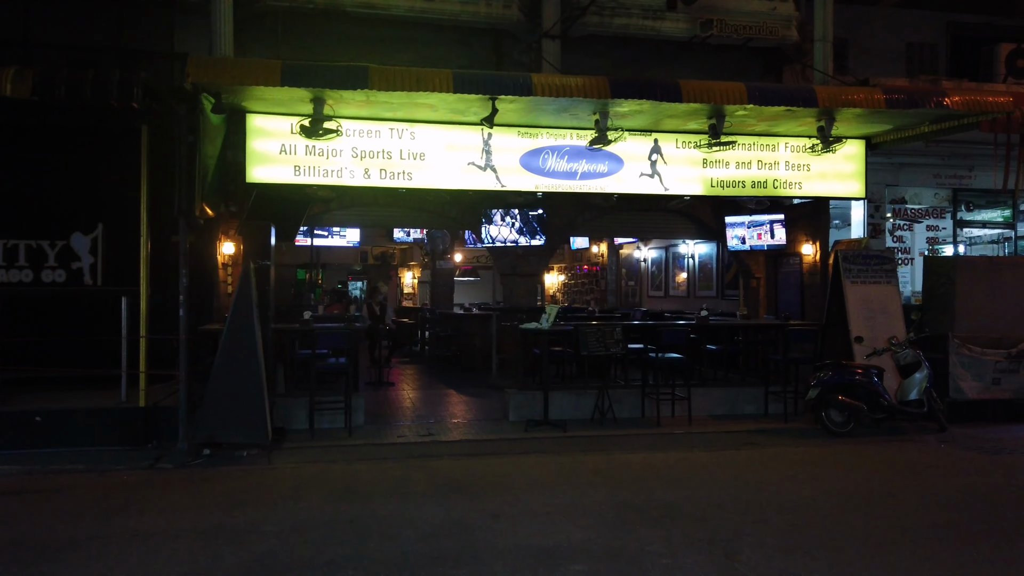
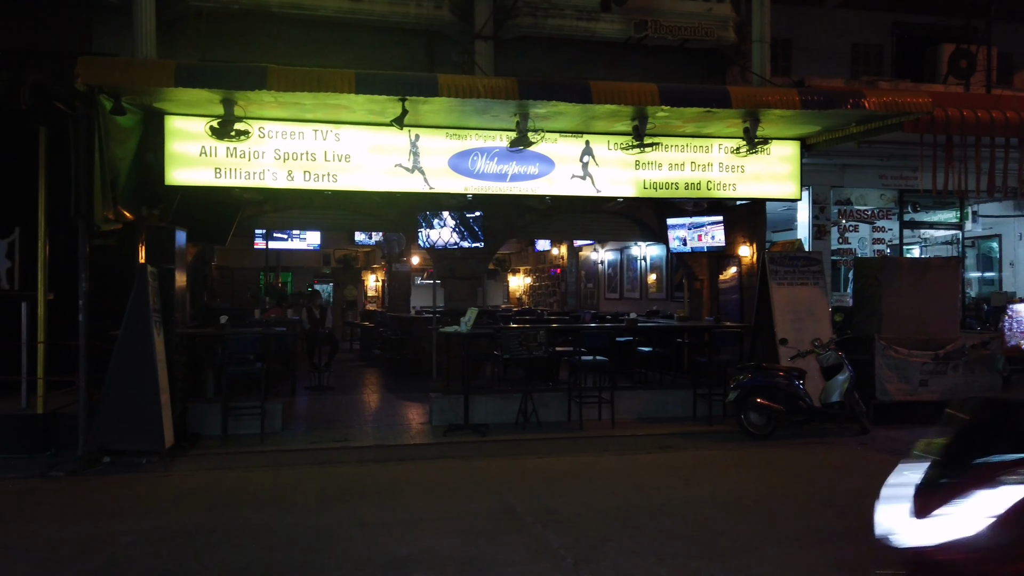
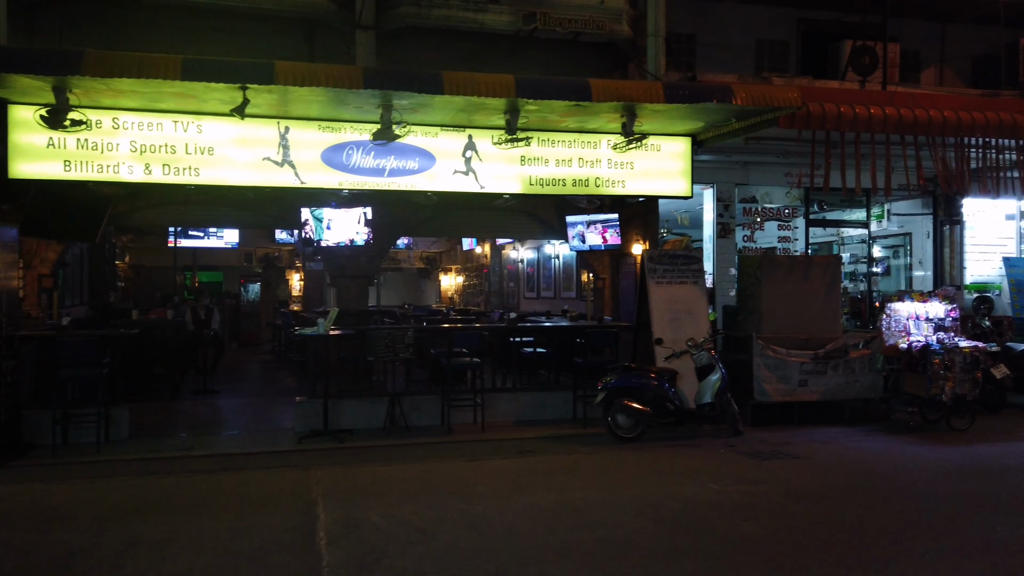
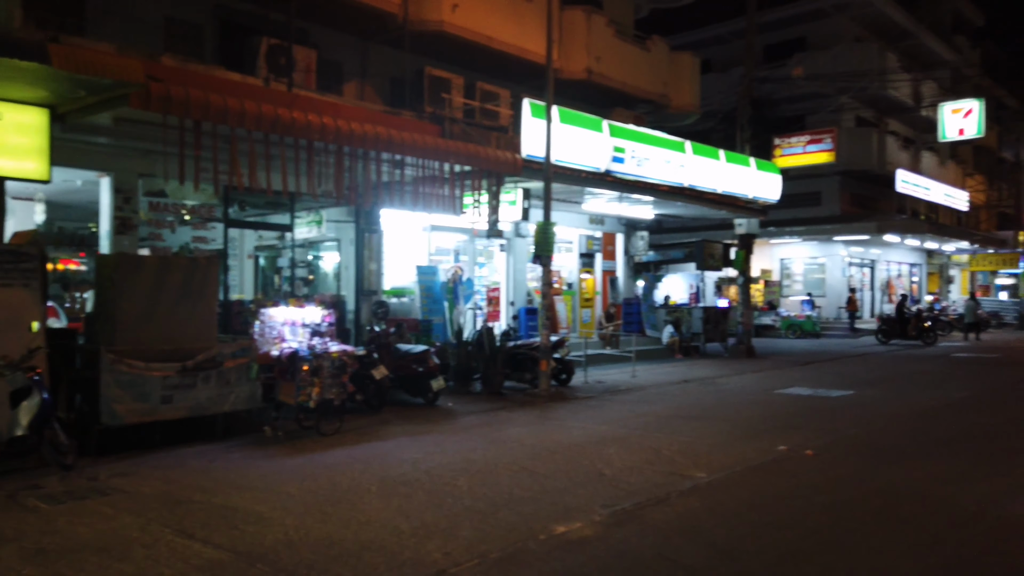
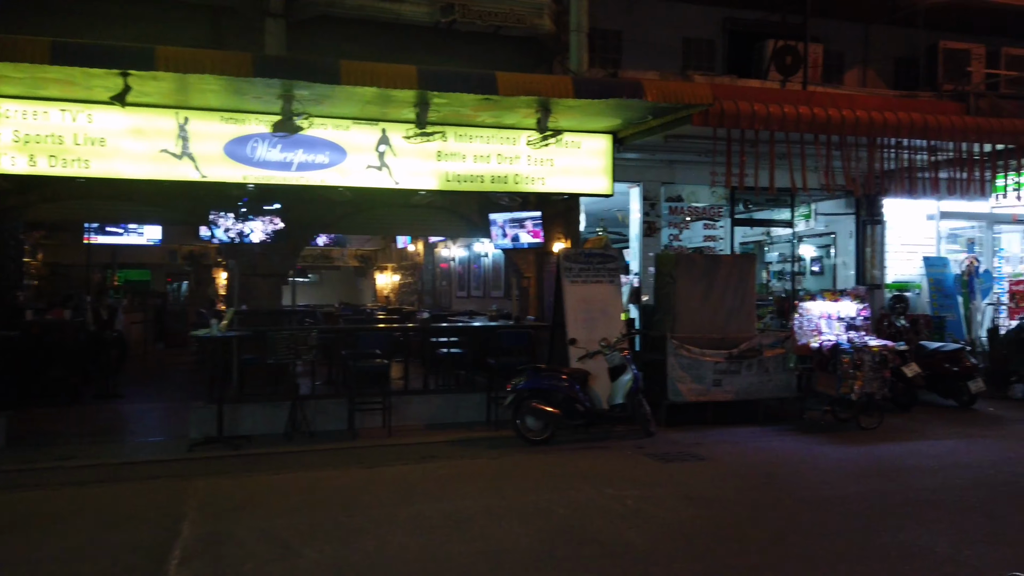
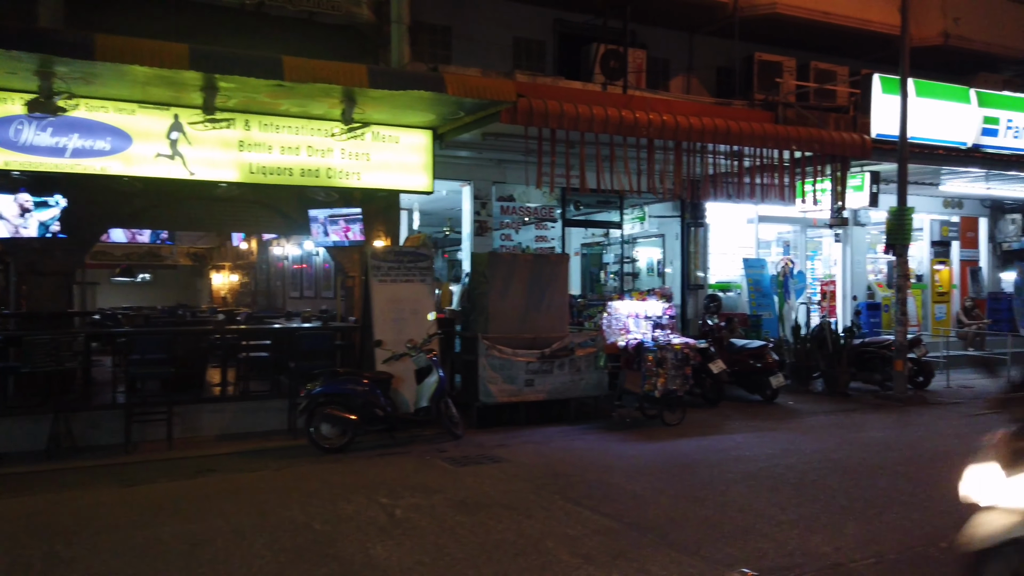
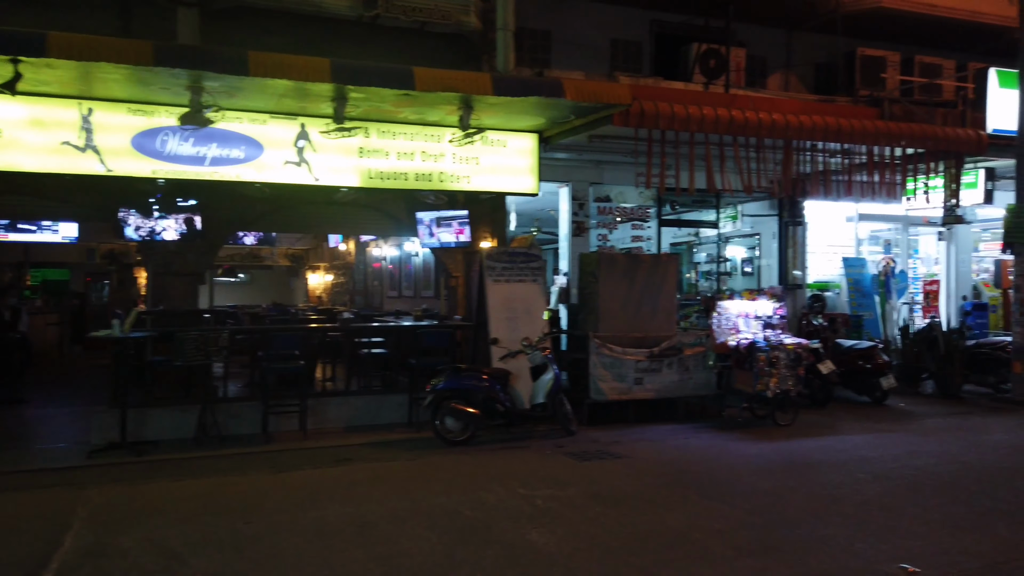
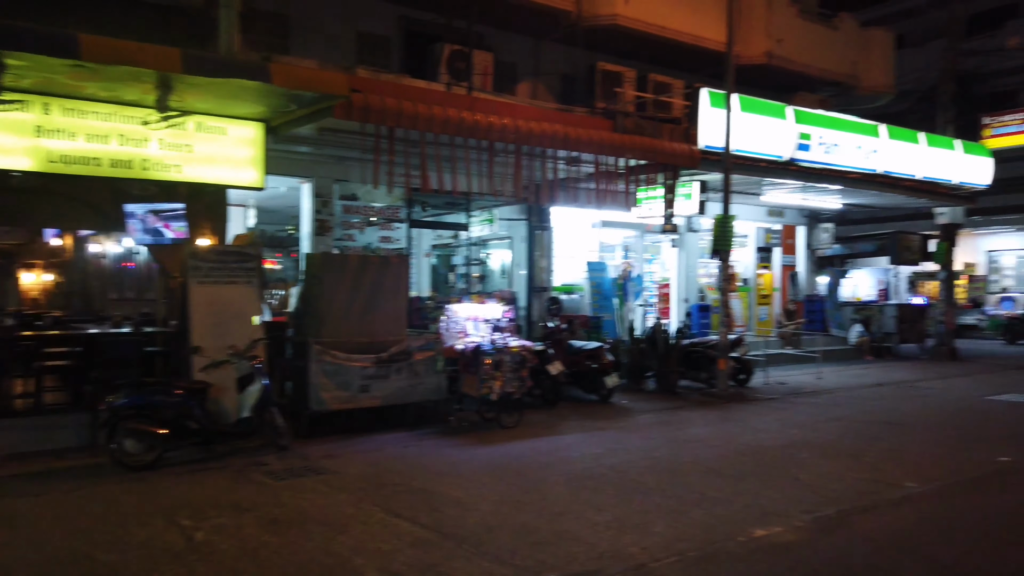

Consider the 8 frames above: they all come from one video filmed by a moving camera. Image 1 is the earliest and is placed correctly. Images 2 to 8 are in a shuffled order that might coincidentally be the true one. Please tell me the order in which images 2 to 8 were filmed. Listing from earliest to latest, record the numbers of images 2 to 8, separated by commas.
2, 3, 5, 7, 6, 8, 4
